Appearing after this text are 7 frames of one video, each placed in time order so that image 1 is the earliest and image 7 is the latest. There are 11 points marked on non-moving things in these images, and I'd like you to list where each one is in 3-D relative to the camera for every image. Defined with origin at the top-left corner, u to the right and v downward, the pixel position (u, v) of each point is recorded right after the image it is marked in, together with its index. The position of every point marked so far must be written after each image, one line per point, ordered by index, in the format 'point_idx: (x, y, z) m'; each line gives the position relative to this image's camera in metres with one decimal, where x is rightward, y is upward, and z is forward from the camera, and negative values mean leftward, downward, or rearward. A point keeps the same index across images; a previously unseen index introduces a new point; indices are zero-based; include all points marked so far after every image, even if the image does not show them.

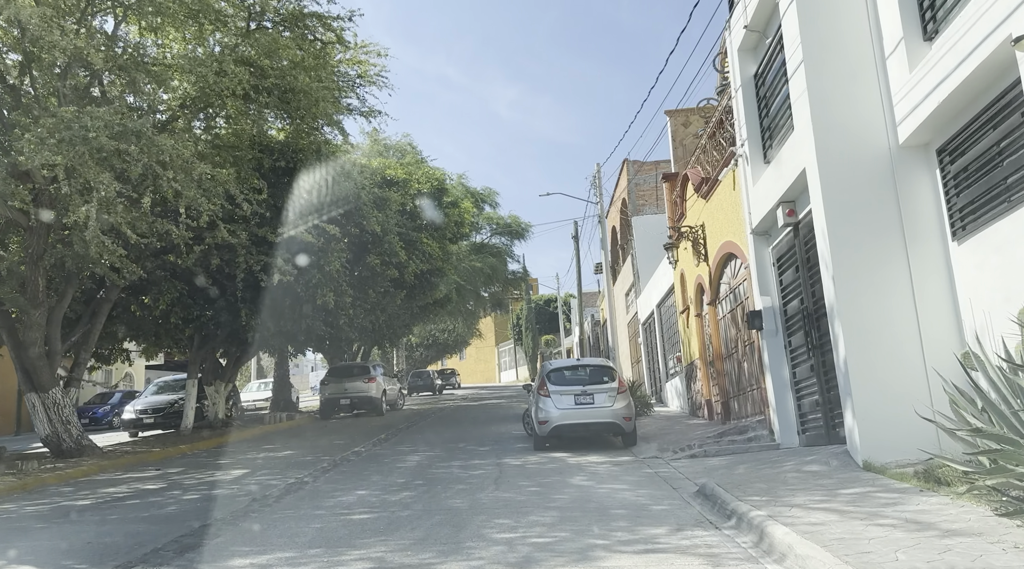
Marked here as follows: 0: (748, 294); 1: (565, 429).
0: (+3.6, -0.1, +11.6) m
1: (+0.8, -2.2, +11.8) m
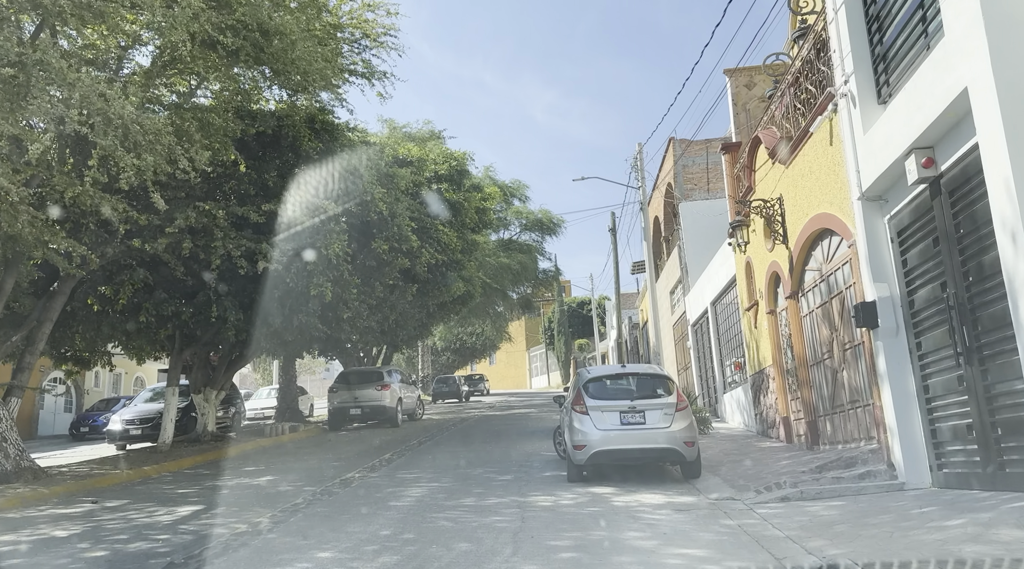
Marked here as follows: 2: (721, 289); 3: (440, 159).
0: (+3.9, 0.0, +8.8) m
1: (+1.2, -2.1, +9.1) m
2: (+4.2, -0.1, +15.1) m
3: (-1.7, +3.0, +18.1) m
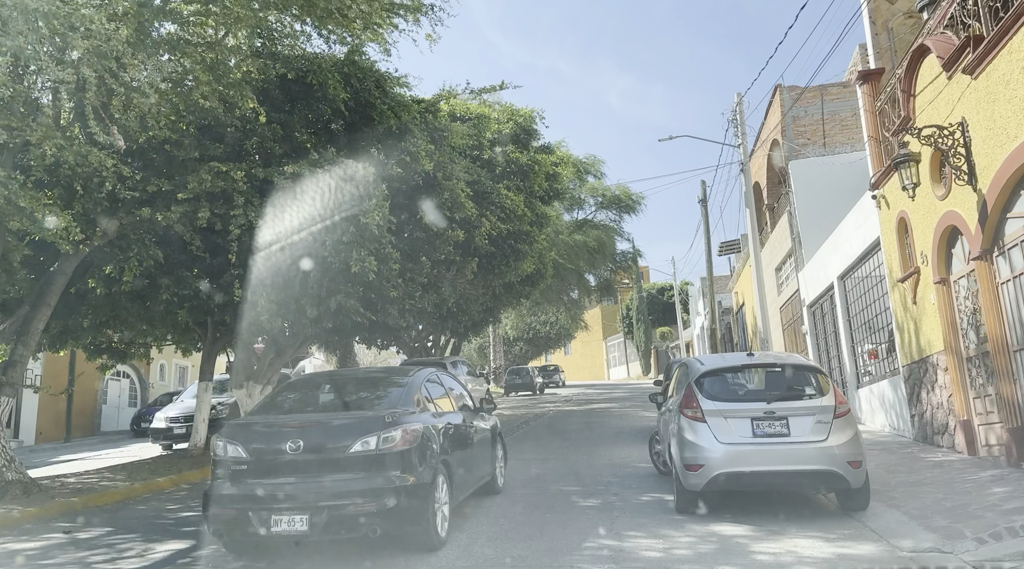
0: (+4.6, +0.5, +5.9) m
1: (+1.9, -1.7, +6.5) m
2: (+5.5, +0.4, +12.1) m
3: (-0.2, +3.5, +15.6) m
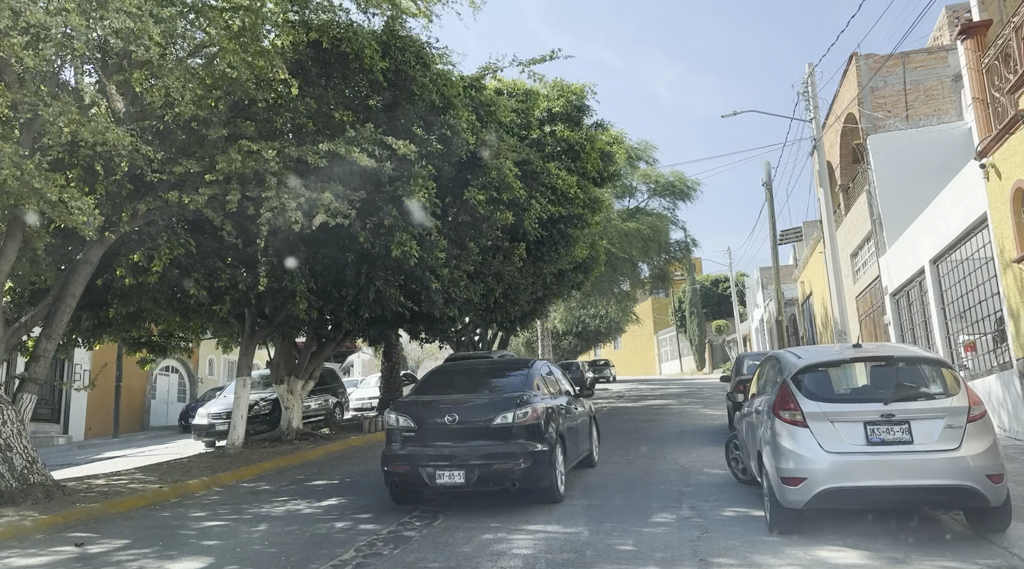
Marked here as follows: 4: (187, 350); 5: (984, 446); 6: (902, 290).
0: (+5.0, +0.7, +4.6) m
1: (+2.4, -1.5, +5.4) m
2: (+6.3, +0.6, +10.8) m
3: (+0.8, +3.7, +14.6) m
4: (-6.9, -1.4, +16.1) m
5: (+3.3, -1.1, +5.3) m
6: (+7.0, -0.1, +13.7) m
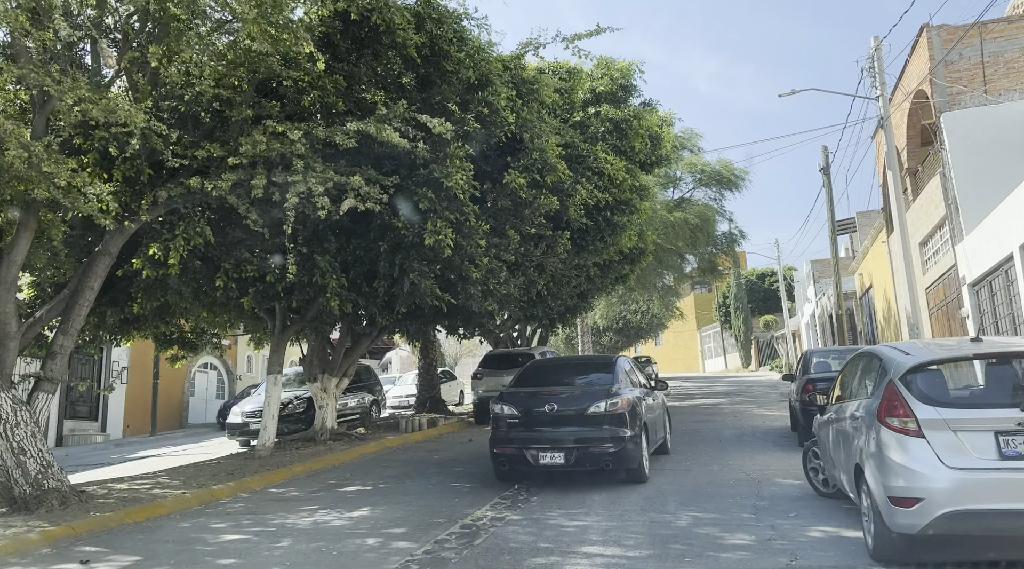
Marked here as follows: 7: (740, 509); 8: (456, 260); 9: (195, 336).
0: (+5.3, +0.8, +3.5) m
1: (+2.7, -1.4, +4.5) m
2: (+6.8, +0.8, +9.6) m
3: (+1.6, +3.8, +13.7) m
4: (-6.0, -1.3, +15.6) m
5: (+3.6, -1.0, +4.4) m
6: (+7.8, +0.1, +12.5) m
7: (+2.0, -2.0, +6.8) m
8: (-0.7, +0.3, +10.2) m
9: (-6.2, -1.0, +14.8) m
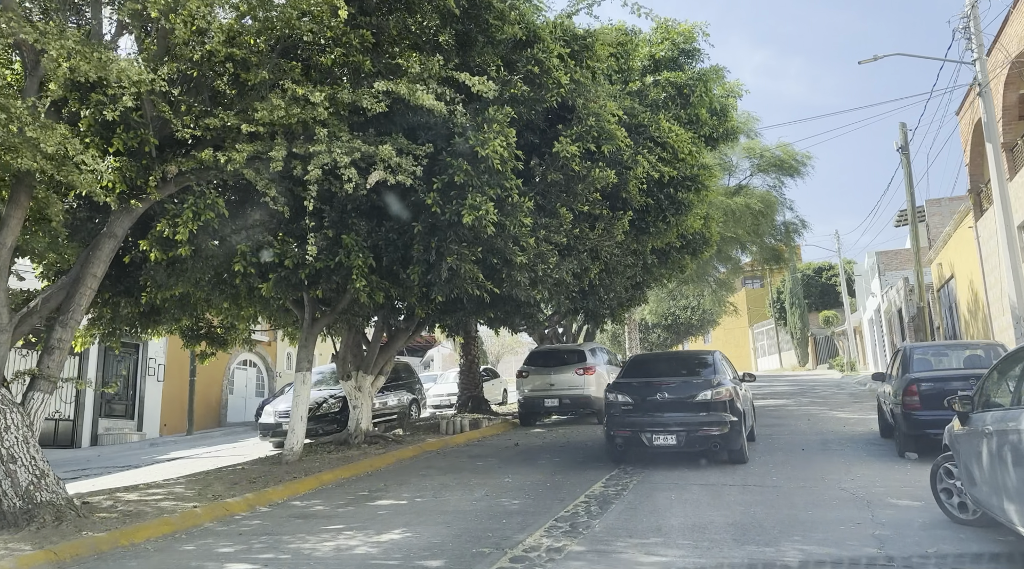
0: (+5.6, +1.0, +2.0) m
1: (+3.0, -1.2, +3.1) m
2: (+7.4, +1.0, +8.0) m
3: (+2.4, +4.0, +12.3) m
4: (-5.1, -1.1, +14.7) m
5: (+3.9, -0.8, +2.9) m
6: (+8.5, +0.3, +10.8) m
7: (+2.5, -1.9, +5.5) m
8: (-0.1, +0.5, +9.0) m
9: (-5.3, -0.9, +13.9) m
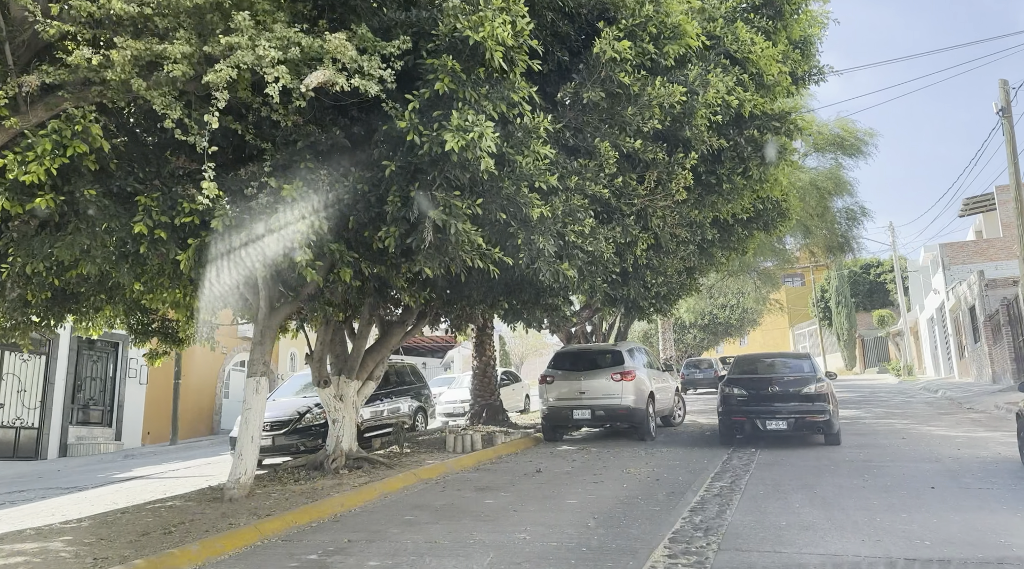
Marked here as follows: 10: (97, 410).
0: (+5.5, +1.2, -0.9) m
1: (+3.0, -1.0, +0.2) m
2: (+7.5, +1.3, +5.0) m
3: (+2.6, +4.3, +9.5) m
4: (-4.8, -0.9, +12.1) m
5: (+3.9, -0.6, 0.0) m
6: (+8.7, +0.5, +7.8) m
7: (+2.5, -1.6, +2.6) m
8: (+0.1, +0.7, +6.2) m
9: (-5.0, -0.6, +11.3) m
10: (-10.9, -3.3, +19.8) m
